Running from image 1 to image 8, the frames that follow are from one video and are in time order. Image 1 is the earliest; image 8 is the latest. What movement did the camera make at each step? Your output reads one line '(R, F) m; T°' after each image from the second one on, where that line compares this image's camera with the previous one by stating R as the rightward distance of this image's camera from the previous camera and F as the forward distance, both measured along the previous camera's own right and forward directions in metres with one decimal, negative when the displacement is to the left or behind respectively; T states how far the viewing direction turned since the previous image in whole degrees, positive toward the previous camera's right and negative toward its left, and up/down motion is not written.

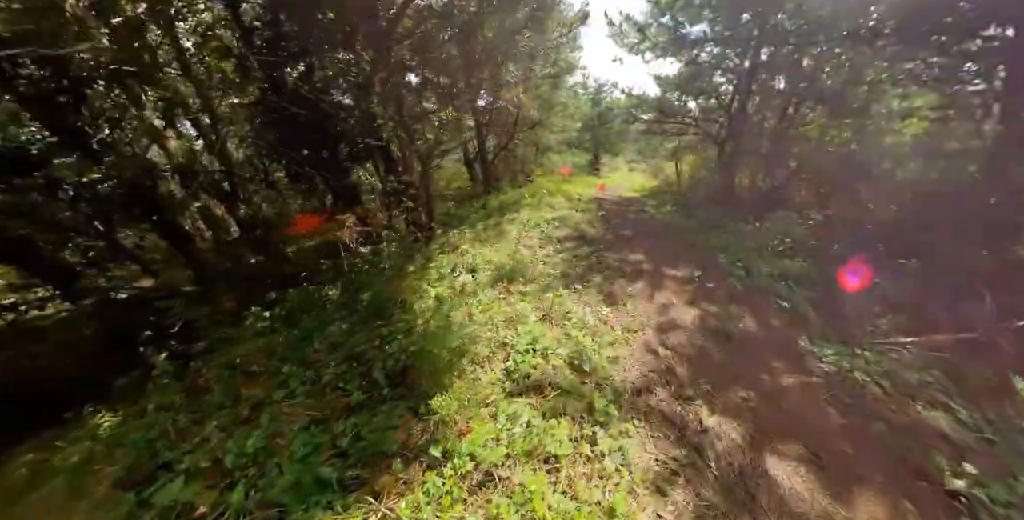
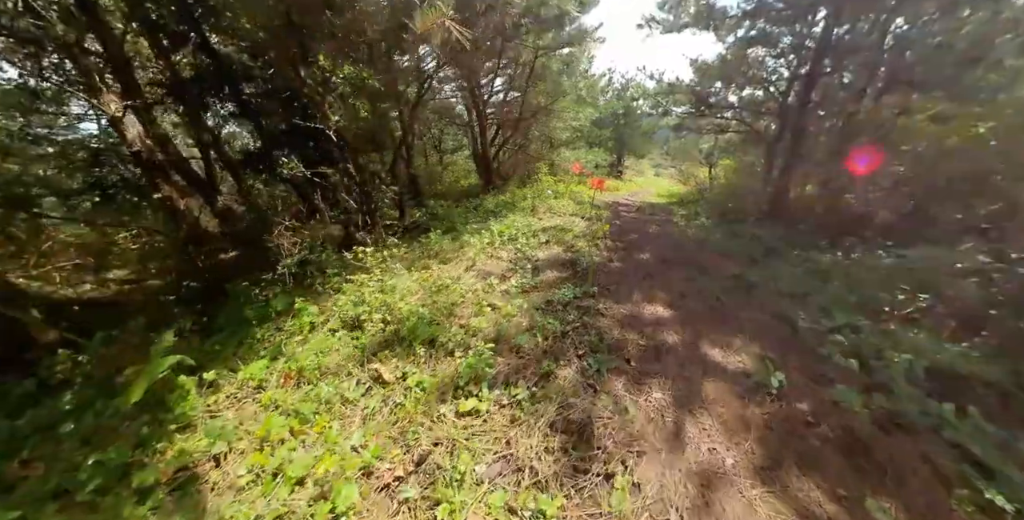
(+0.8, +1.8) m; -4°
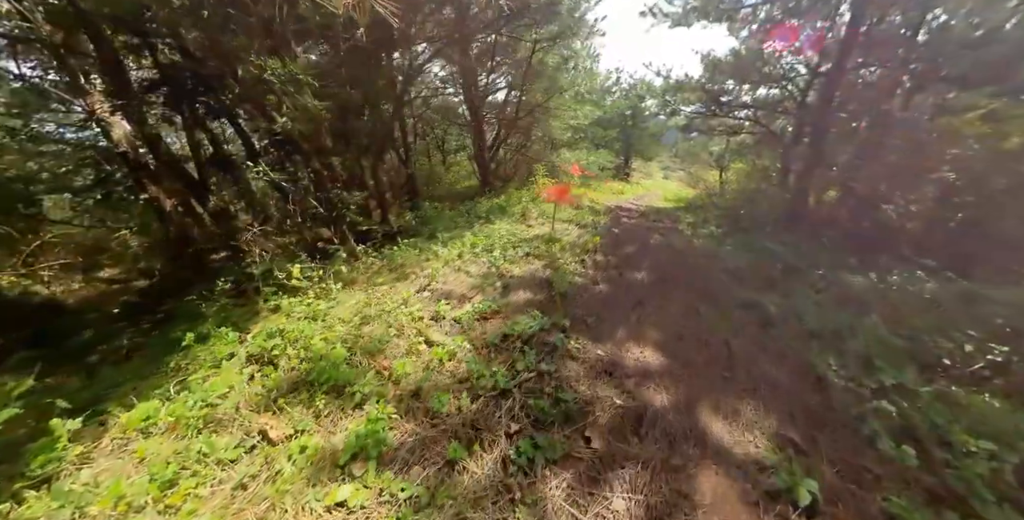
(+0.4, +0.5) m; -1°
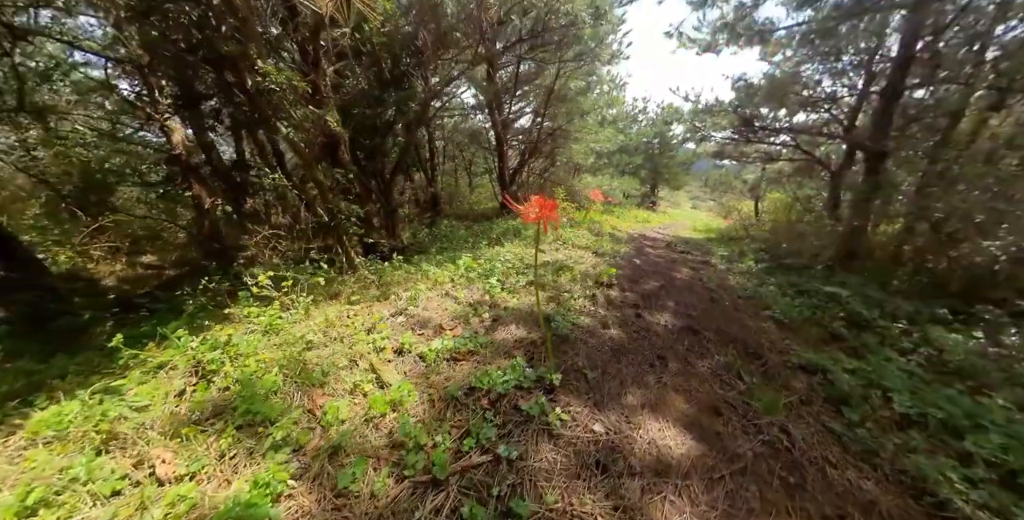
(+0.2, +0.5) m; -4°
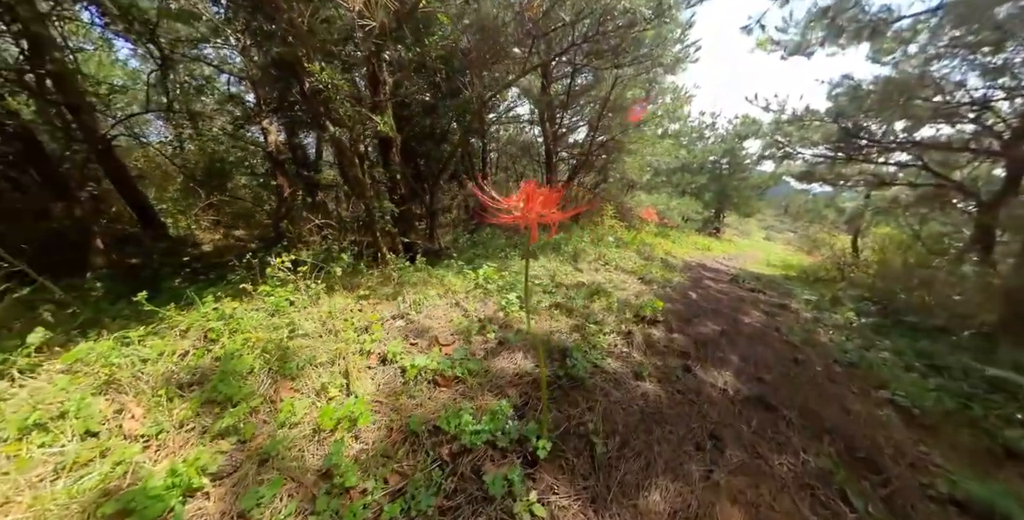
(+0.2, +0.5) m; -9°
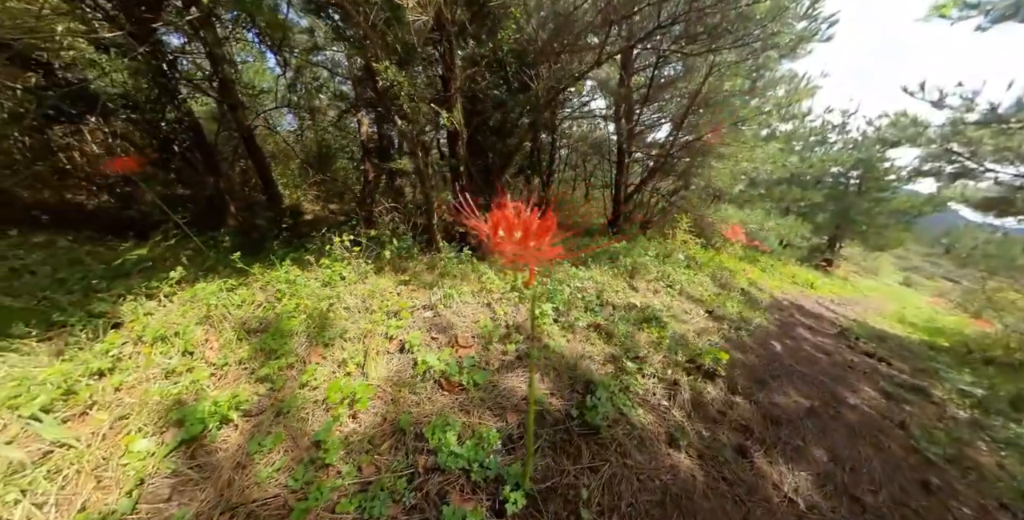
(+0.4, +0.4) m; -13°
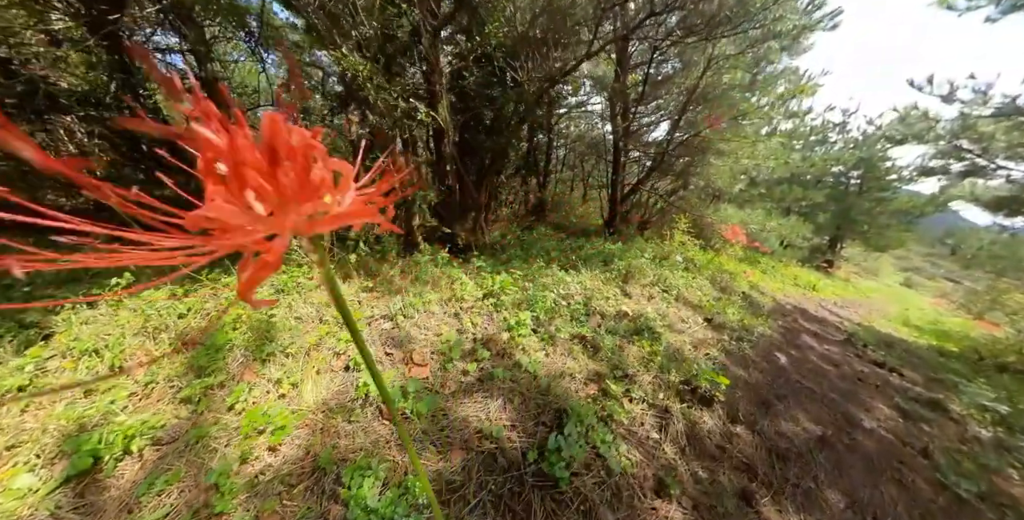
(+0.2, +0.4) m; 0°
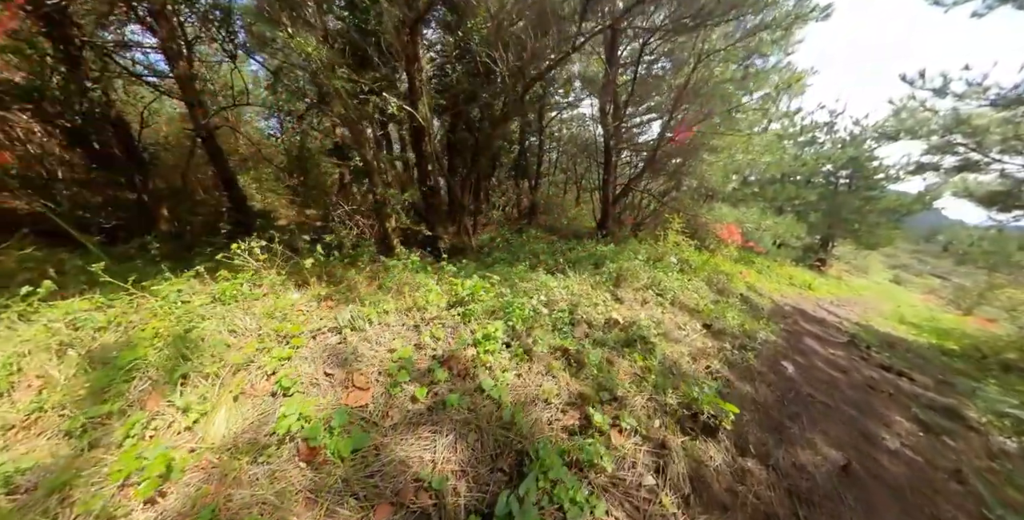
(+0.2, +0.4) m; +1°
